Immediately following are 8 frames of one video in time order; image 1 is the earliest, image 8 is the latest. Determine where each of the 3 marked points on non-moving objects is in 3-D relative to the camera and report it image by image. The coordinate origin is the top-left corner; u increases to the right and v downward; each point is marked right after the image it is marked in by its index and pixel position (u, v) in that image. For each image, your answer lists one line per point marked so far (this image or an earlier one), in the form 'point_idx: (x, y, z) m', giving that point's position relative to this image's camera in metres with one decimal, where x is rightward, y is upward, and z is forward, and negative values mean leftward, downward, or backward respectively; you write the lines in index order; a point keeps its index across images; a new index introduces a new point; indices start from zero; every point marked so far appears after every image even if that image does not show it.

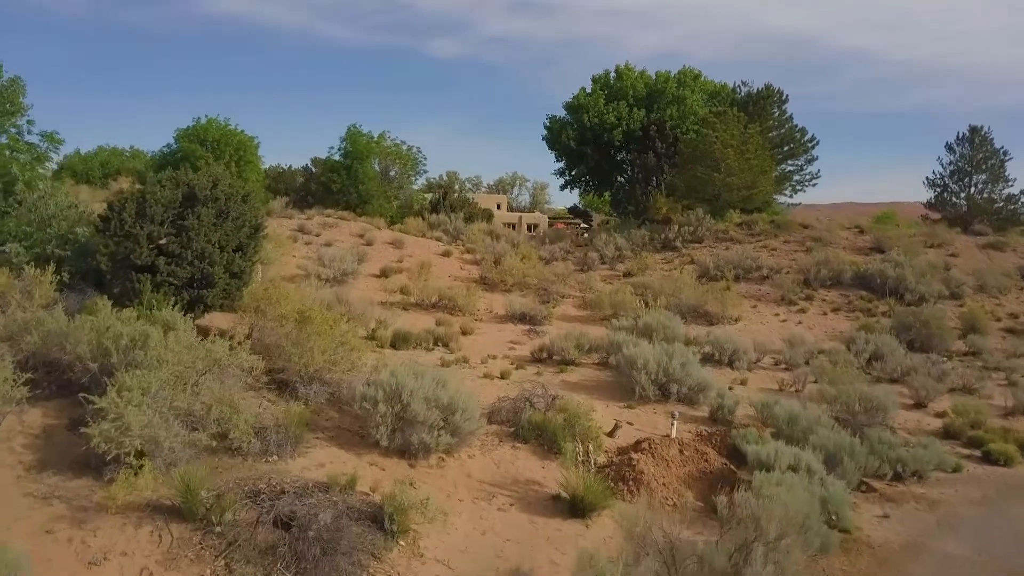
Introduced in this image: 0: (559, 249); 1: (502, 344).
0: (+1.1, +0.9, +18.7) m
1: (-0.1, -0.7, +10.2) m
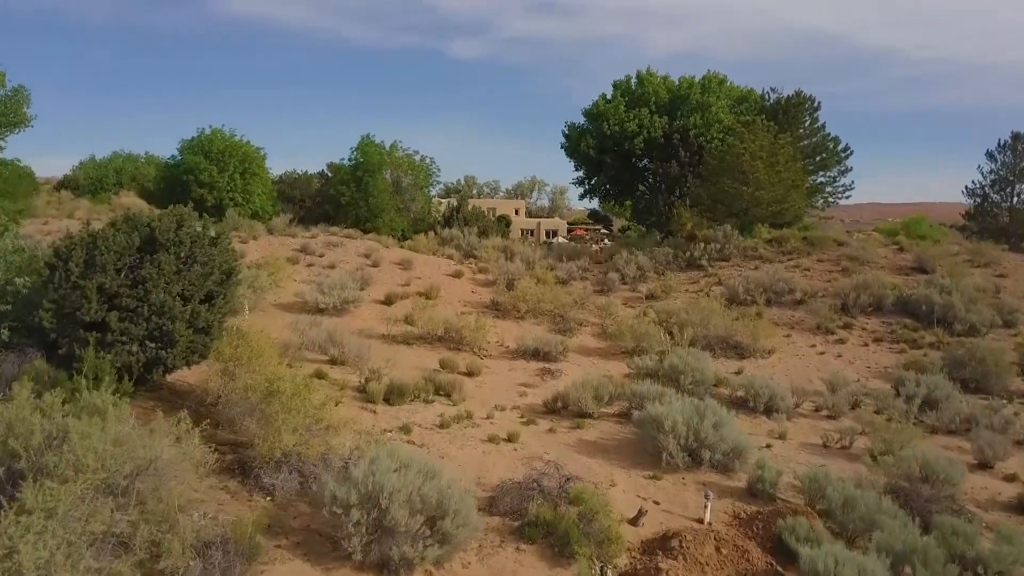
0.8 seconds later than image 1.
0: (+1.4, +0.4, +17.7) m
1: (0.0, -1.2, +9.2) m
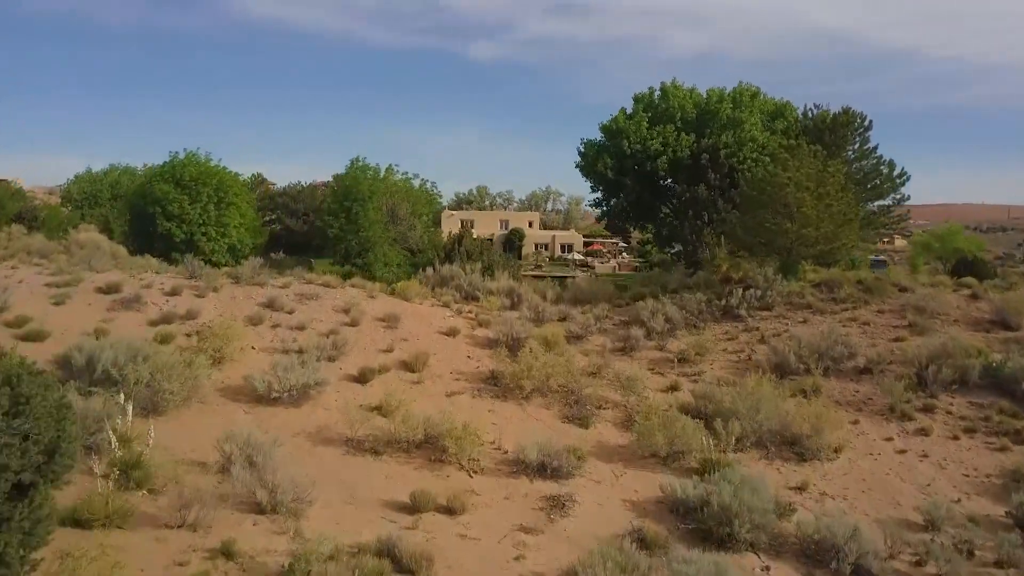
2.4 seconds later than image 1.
0: (+1.6, -0.6, +15.2) m
1: (-0.1, -2.2, +6.8) m
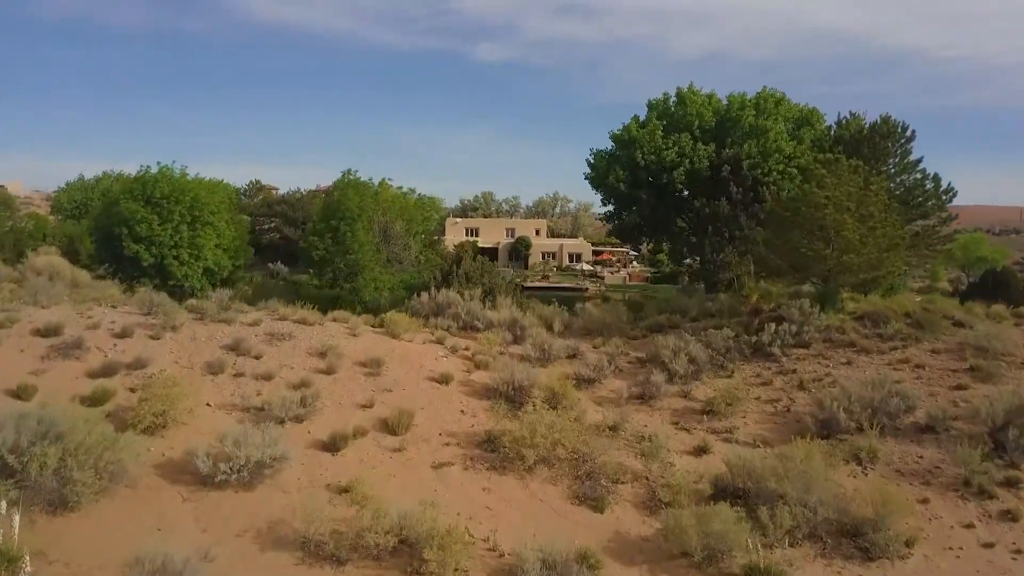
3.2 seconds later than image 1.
0: (+1.6, -1.2, +13.4) m
1: (-0.1, -2.8, +5.0) m
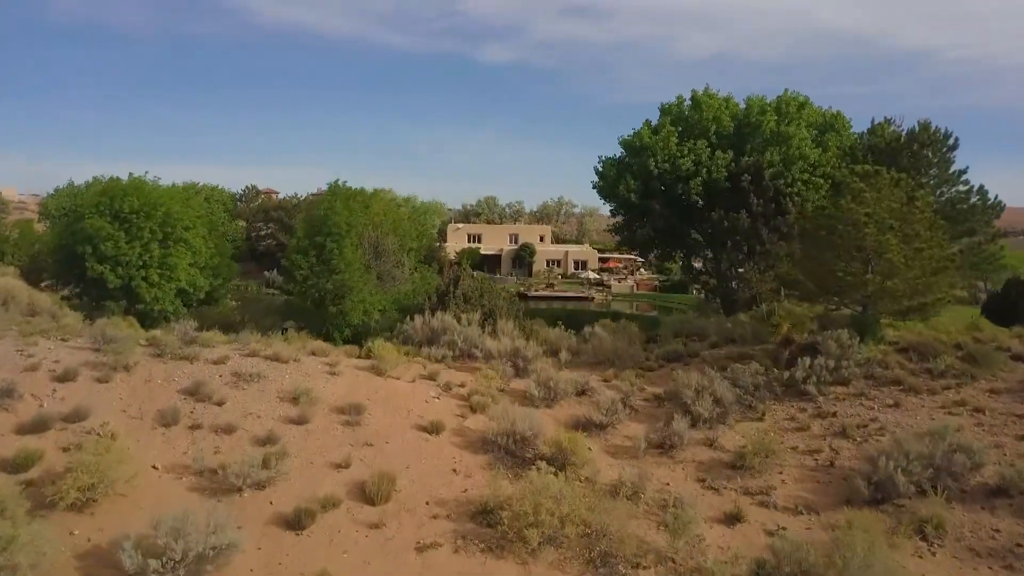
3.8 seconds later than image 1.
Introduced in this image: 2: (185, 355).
0: (+1.6, -1.7, +11.9) m
1: (-0.1, -3.2, +3.5) m
2: (-4.5, -0.9, +10.9) m
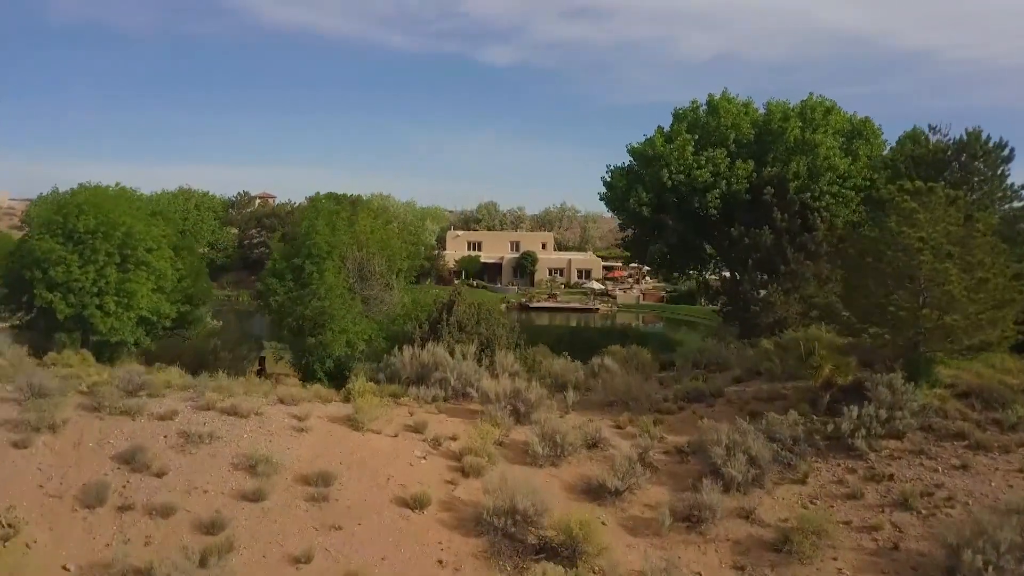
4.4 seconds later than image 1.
0: (+1.6, -2.1, +10.3) m
1: (-0.1, -3.7, +1.9) m
2: (-4.6, -1.4, +9.2) m
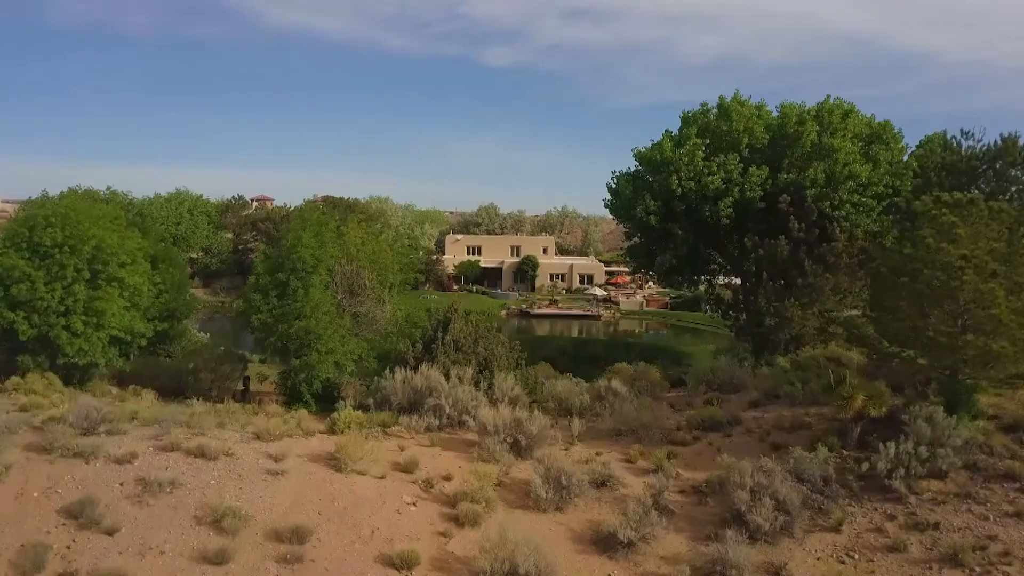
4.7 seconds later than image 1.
0: (+1.6, -2.4, +9.3) m
1: (-0.1, -4.0, +0.9) m
2: (-4.6, -1.7, +8.2) m
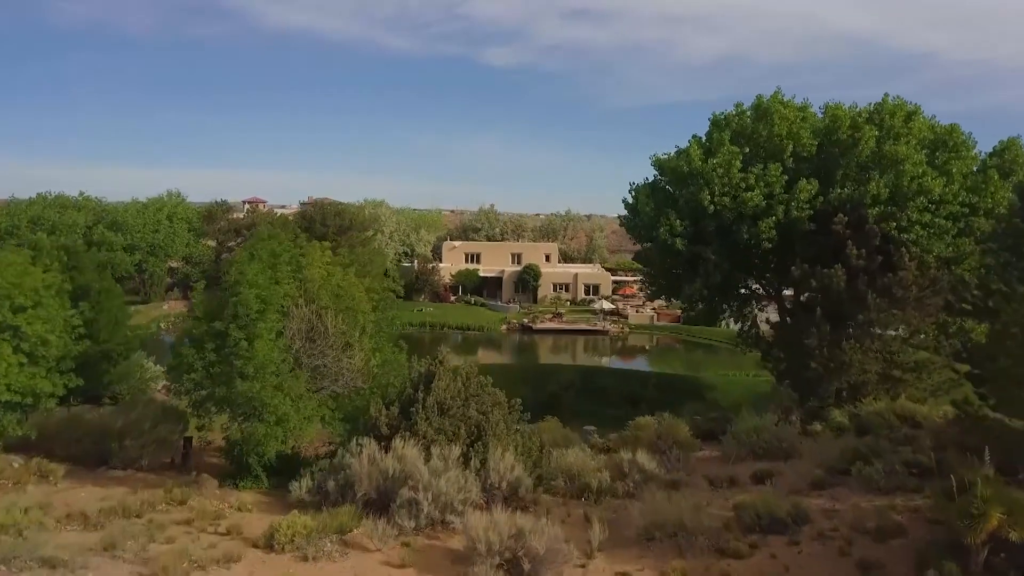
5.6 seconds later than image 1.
0: (+1.6, -3.1, +6.5) m
1: (-0.2, -4.7, -1.9) m
2: (-4.6, -2.4, +5.5) m
